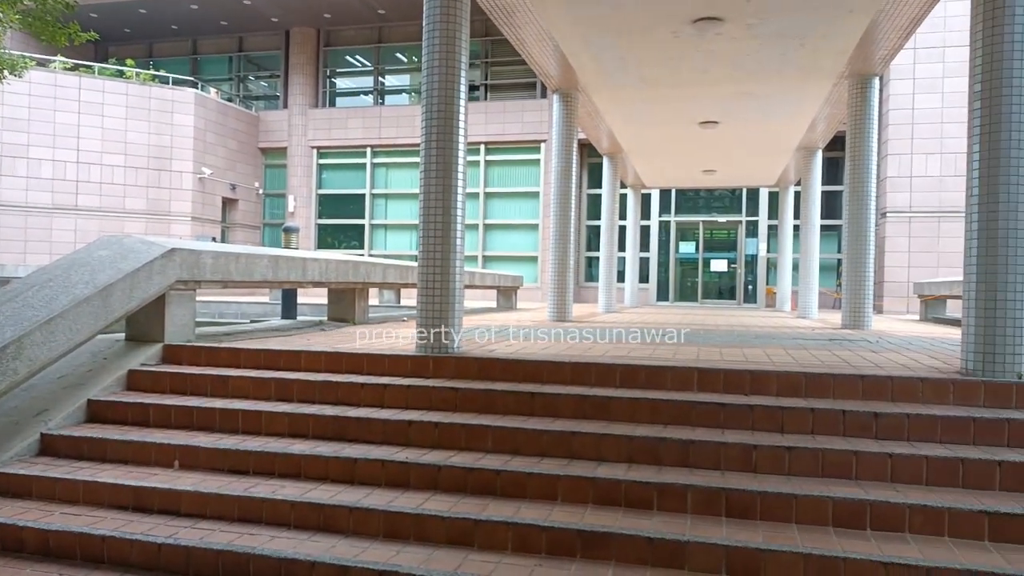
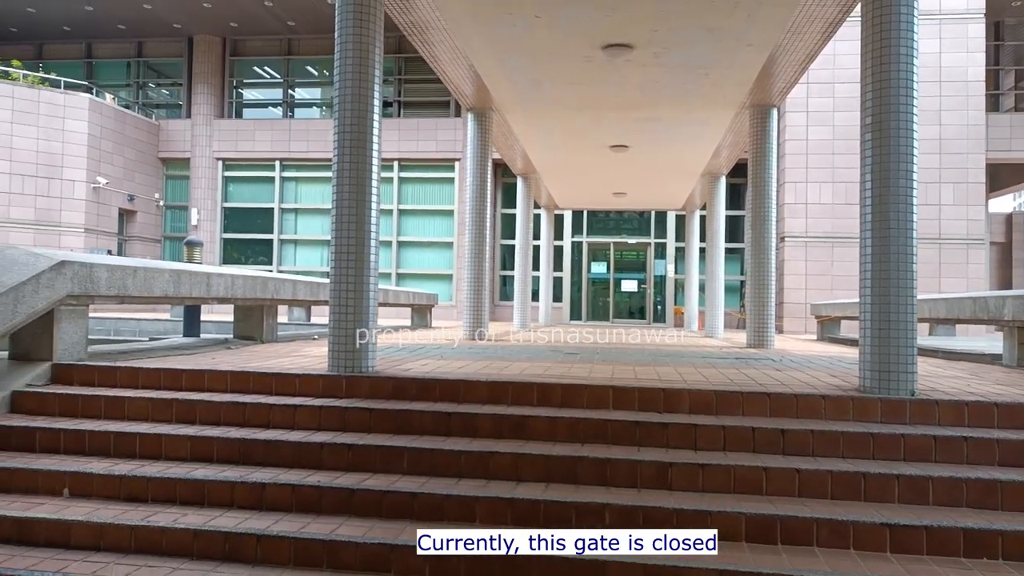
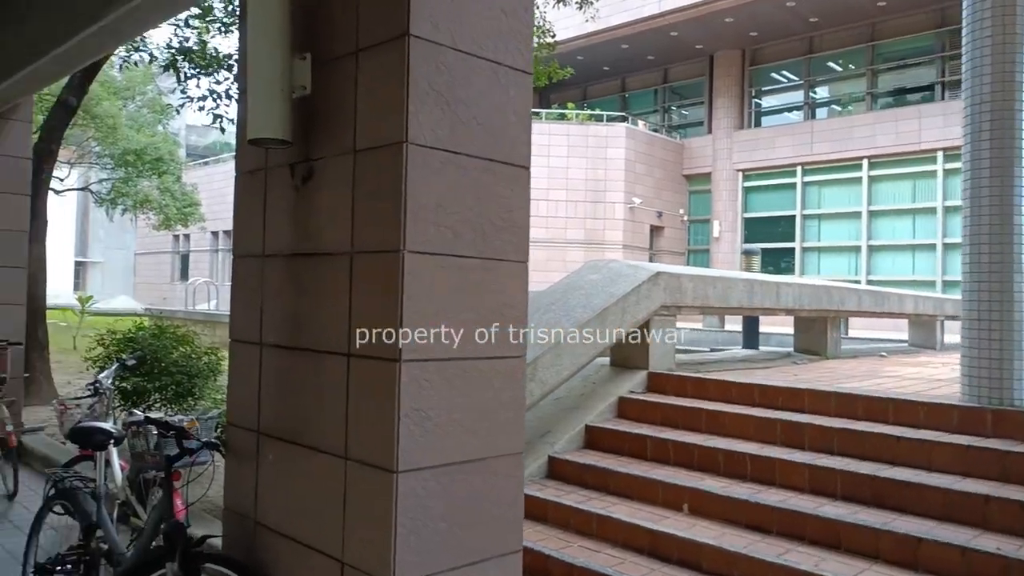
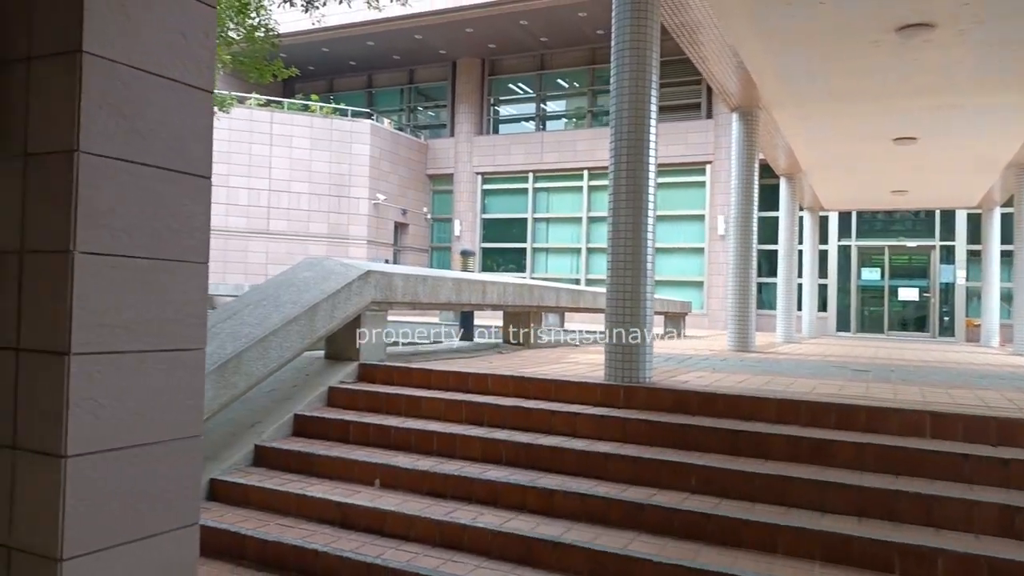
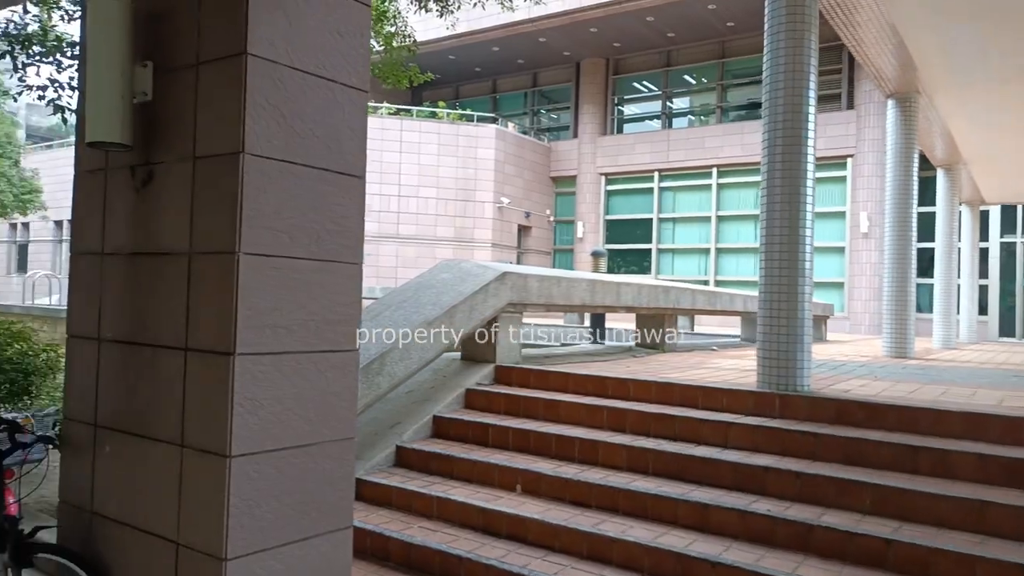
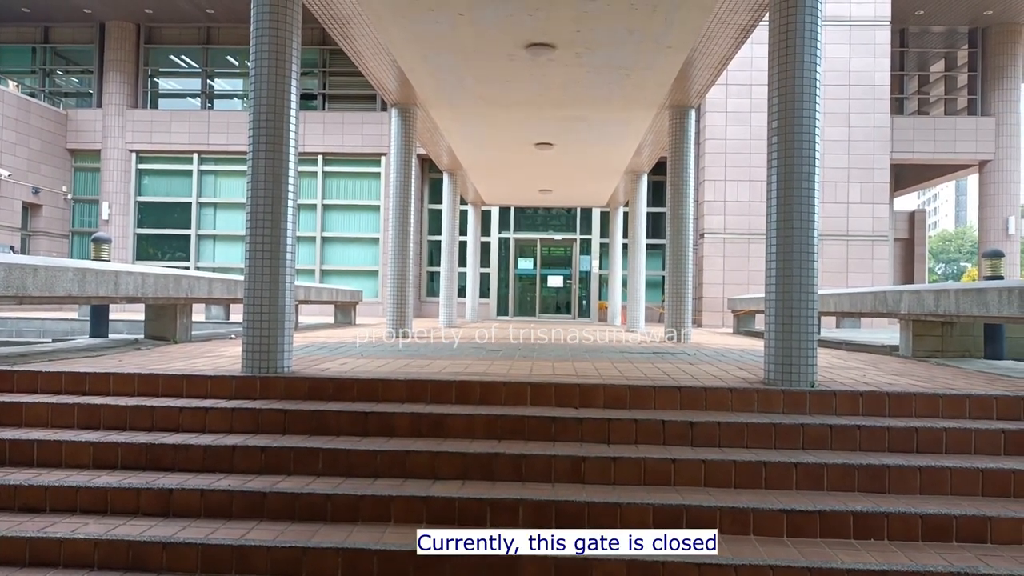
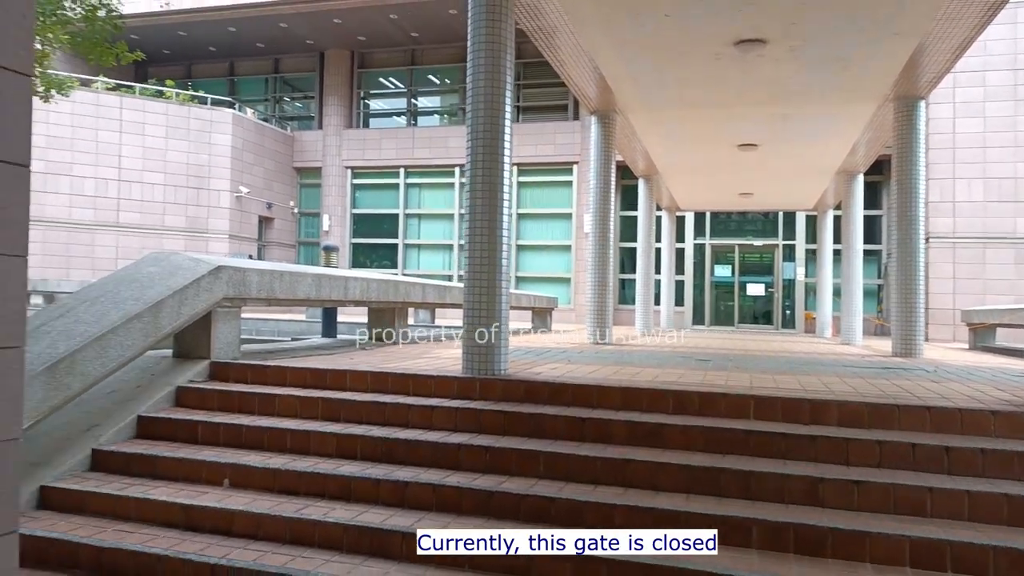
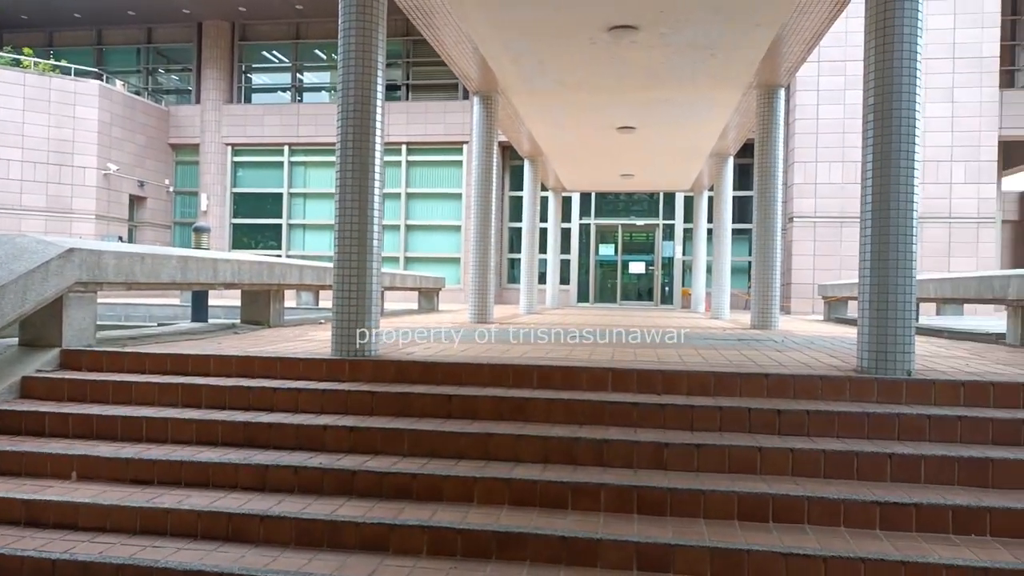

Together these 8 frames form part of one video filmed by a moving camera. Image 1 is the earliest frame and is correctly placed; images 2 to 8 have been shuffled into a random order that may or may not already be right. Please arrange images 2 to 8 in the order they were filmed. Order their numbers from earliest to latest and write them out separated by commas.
8, 6, 2, 7, 4, 5, 3
